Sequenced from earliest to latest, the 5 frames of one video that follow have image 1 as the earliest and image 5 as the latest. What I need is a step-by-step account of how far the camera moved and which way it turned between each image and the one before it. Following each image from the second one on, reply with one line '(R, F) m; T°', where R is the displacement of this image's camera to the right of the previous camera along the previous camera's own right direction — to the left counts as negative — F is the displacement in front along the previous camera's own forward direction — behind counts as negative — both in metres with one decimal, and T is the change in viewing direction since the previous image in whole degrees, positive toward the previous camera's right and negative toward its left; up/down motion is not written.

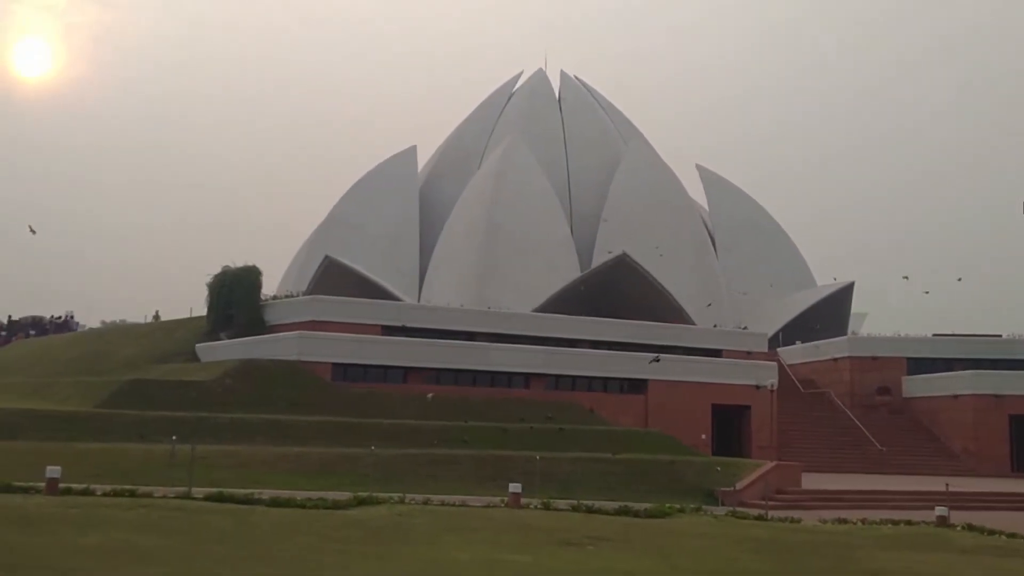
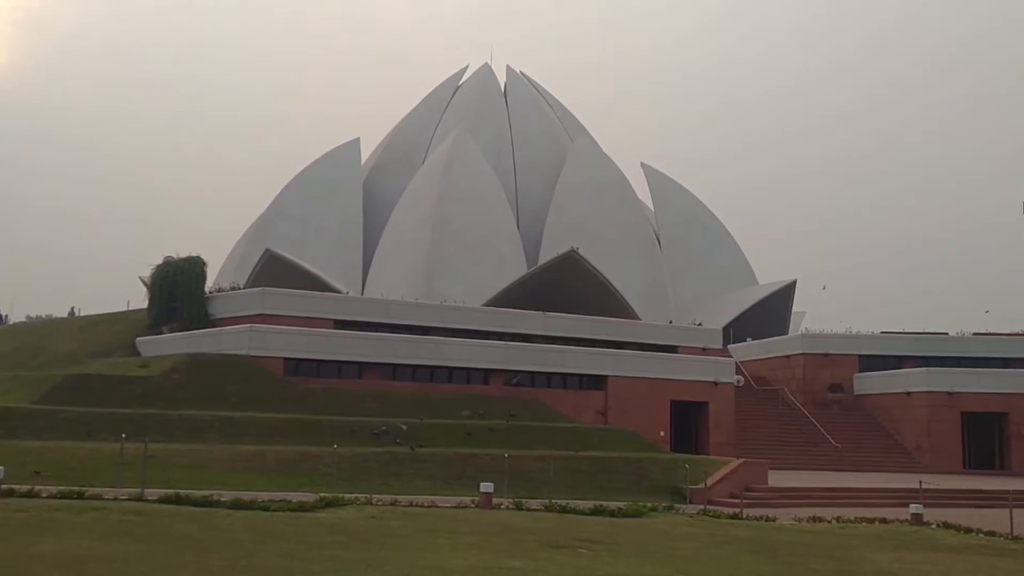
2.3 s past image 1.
(-0.5, +0.6) m; +4°
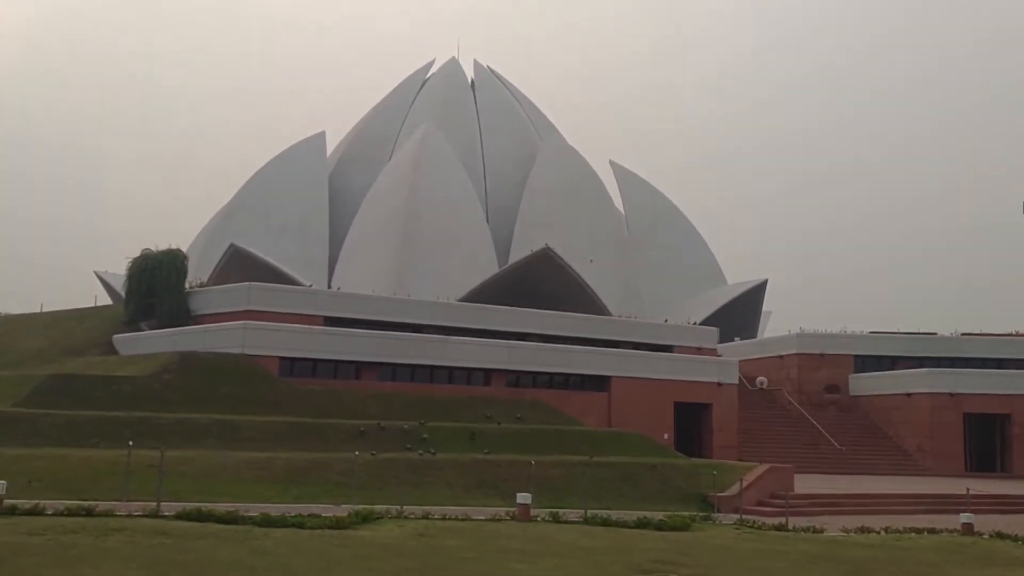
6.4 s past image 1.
(-1.2, +1.1) m; +3°
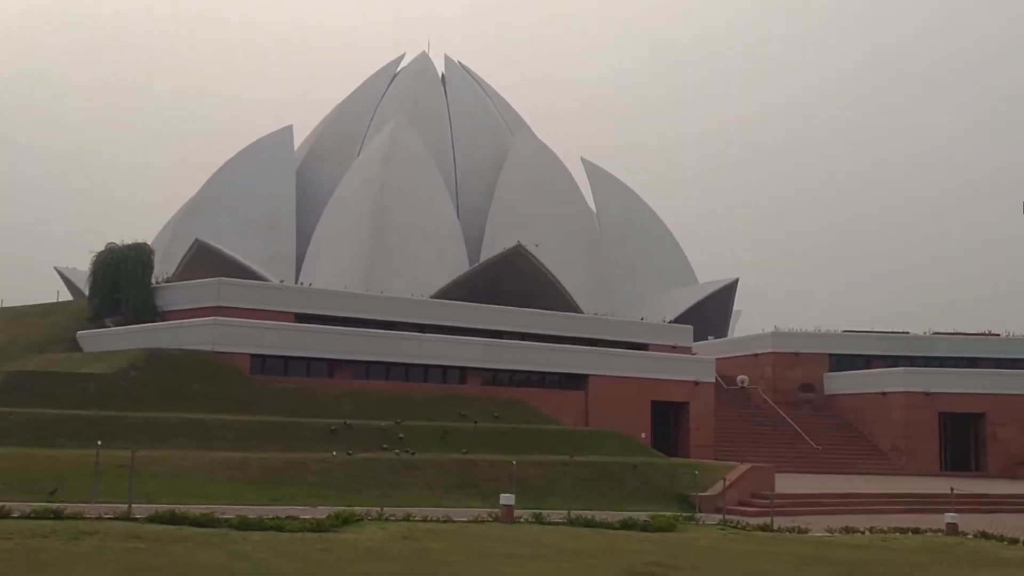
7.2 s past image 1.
(-0.2, +0.3) m; +2°
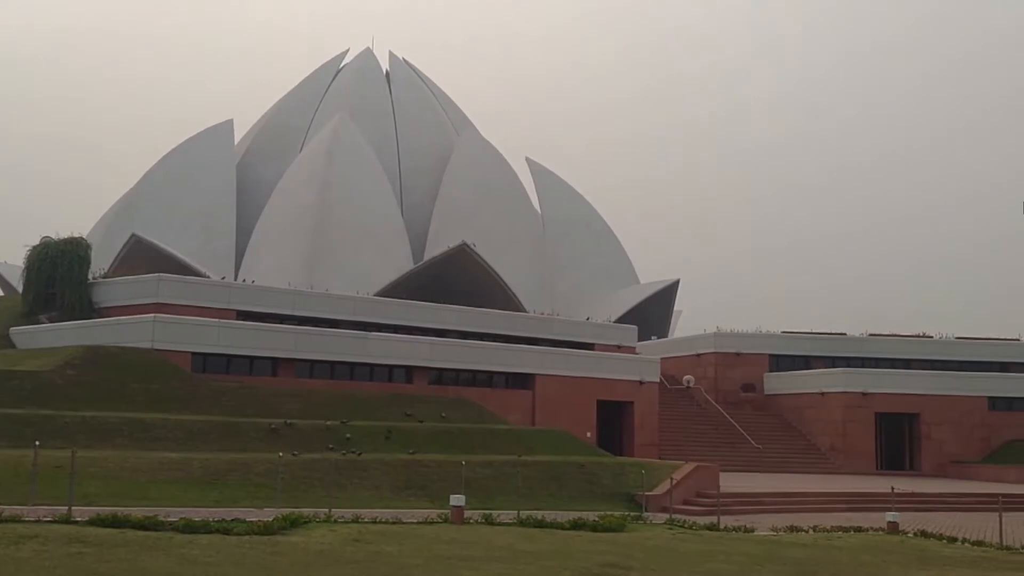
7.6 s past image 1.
(-0.1, +0.1) m; +3°
